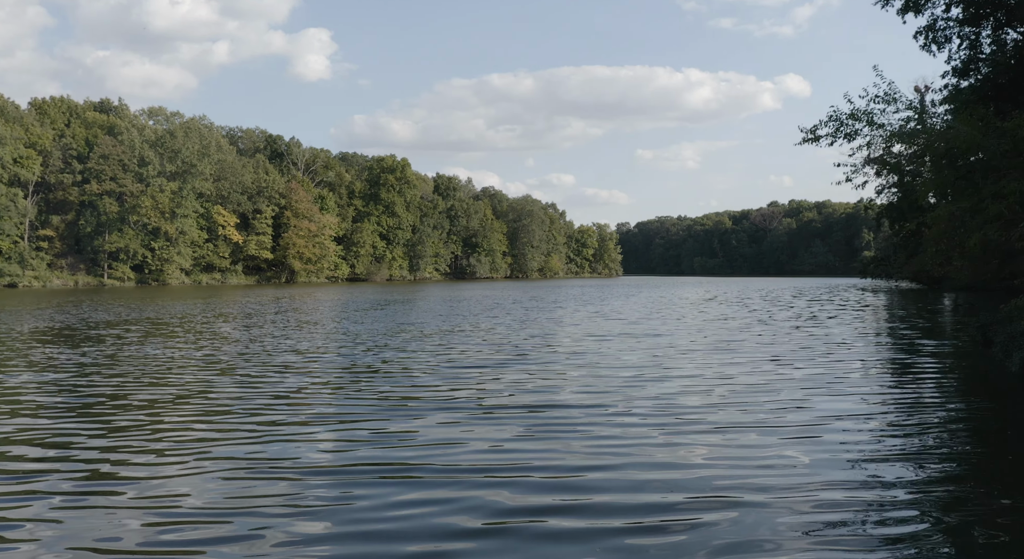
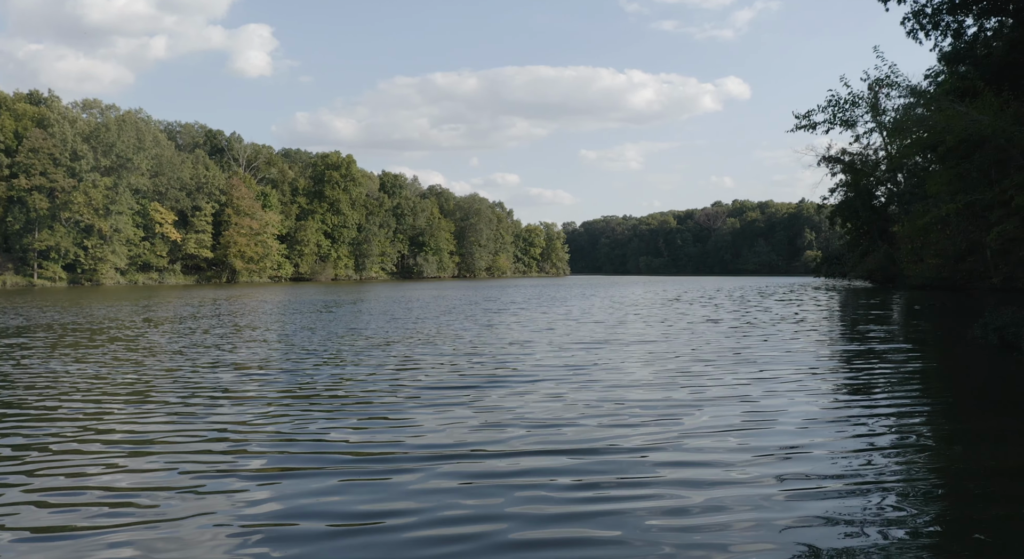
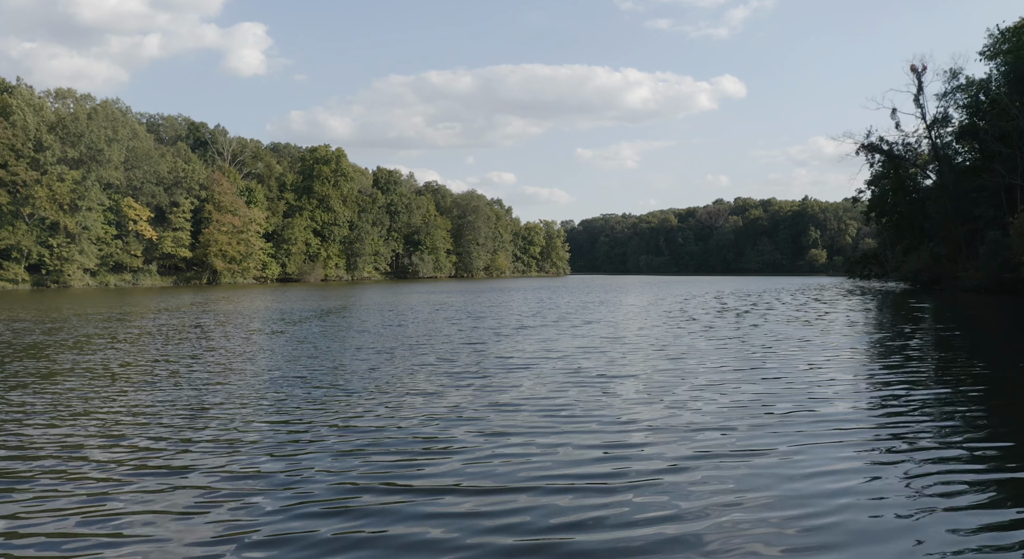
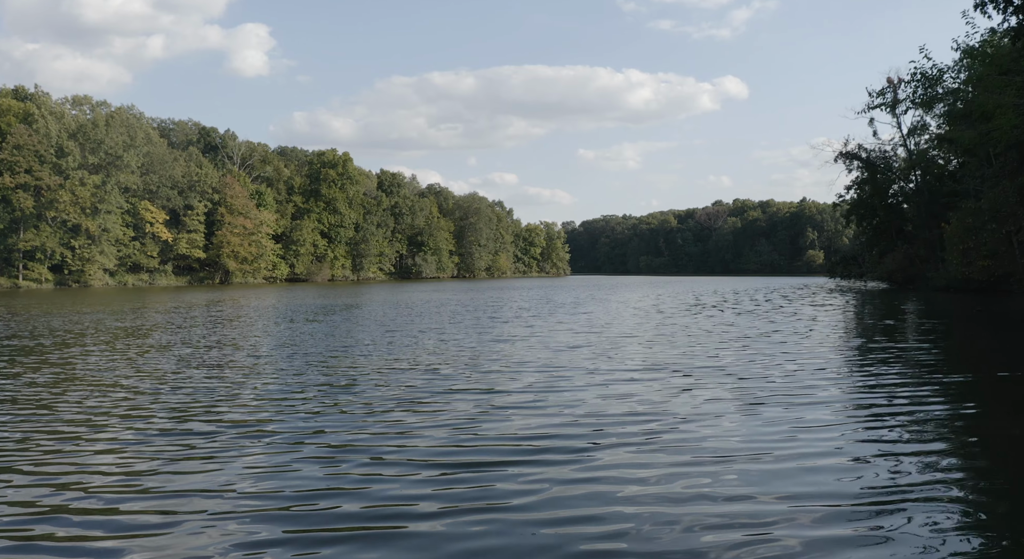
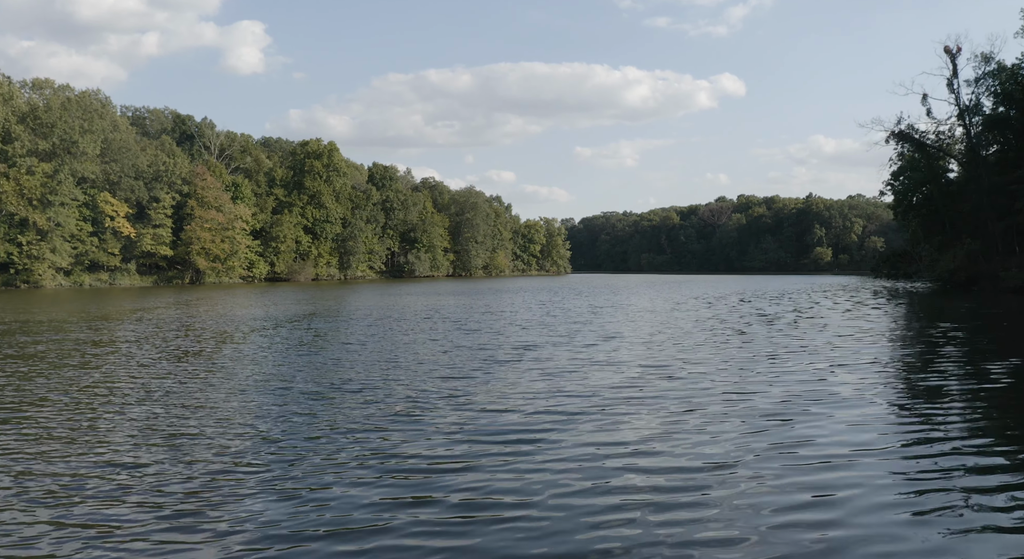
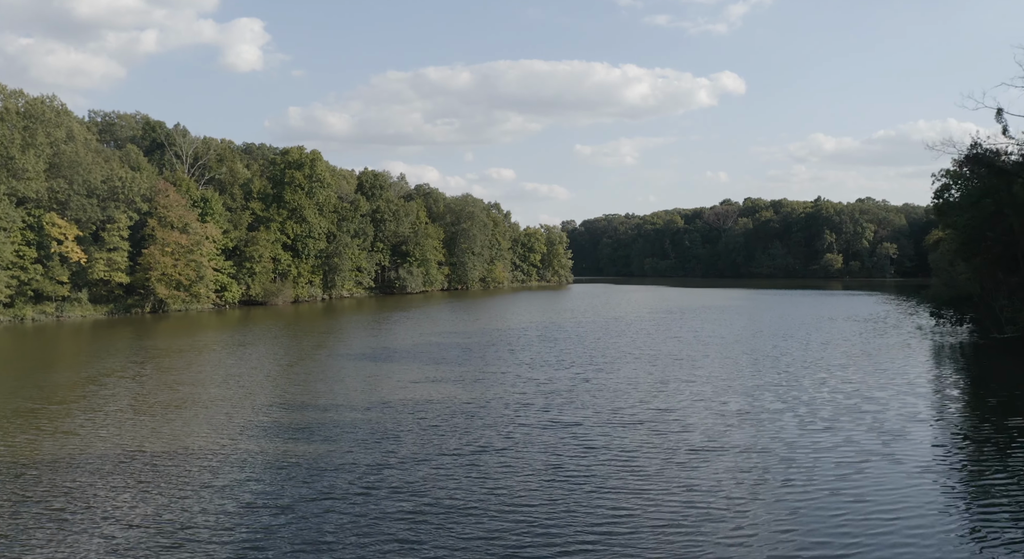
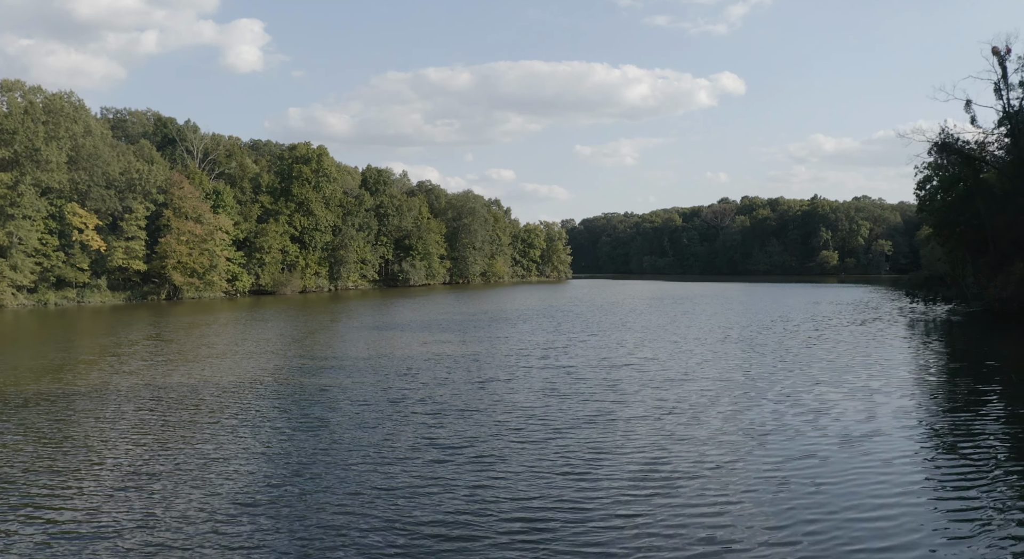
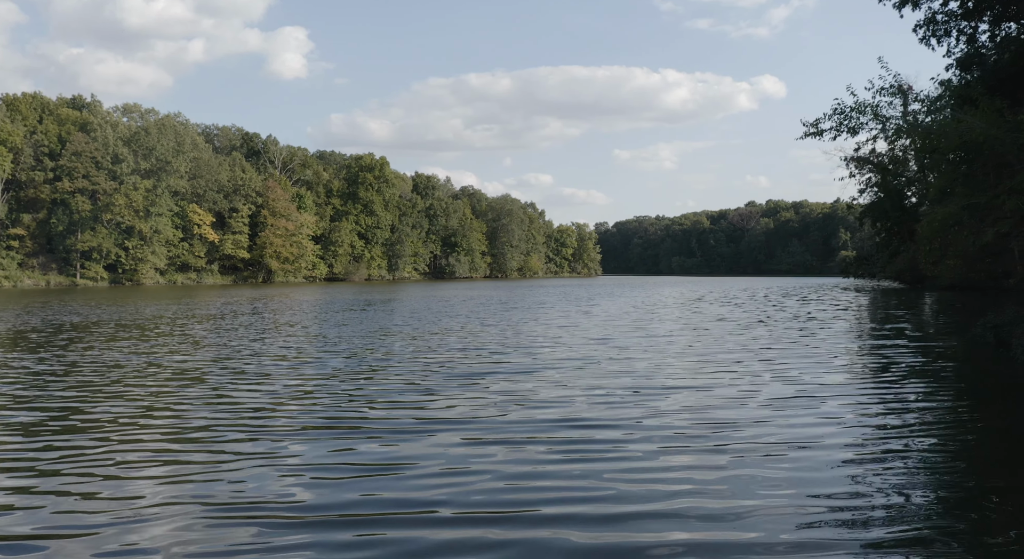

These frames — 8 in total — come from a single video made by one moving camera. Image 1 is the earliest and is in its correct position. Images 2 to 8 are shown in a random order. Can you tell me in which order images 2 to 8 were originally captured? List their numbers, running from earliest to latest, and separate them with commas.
8, 2, 4, 3, 5, 7, 6
